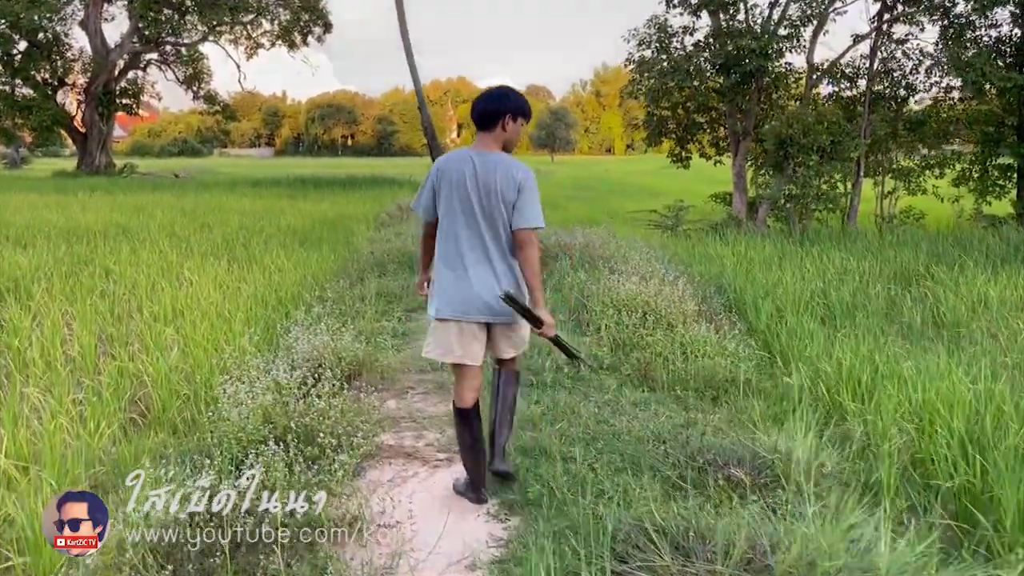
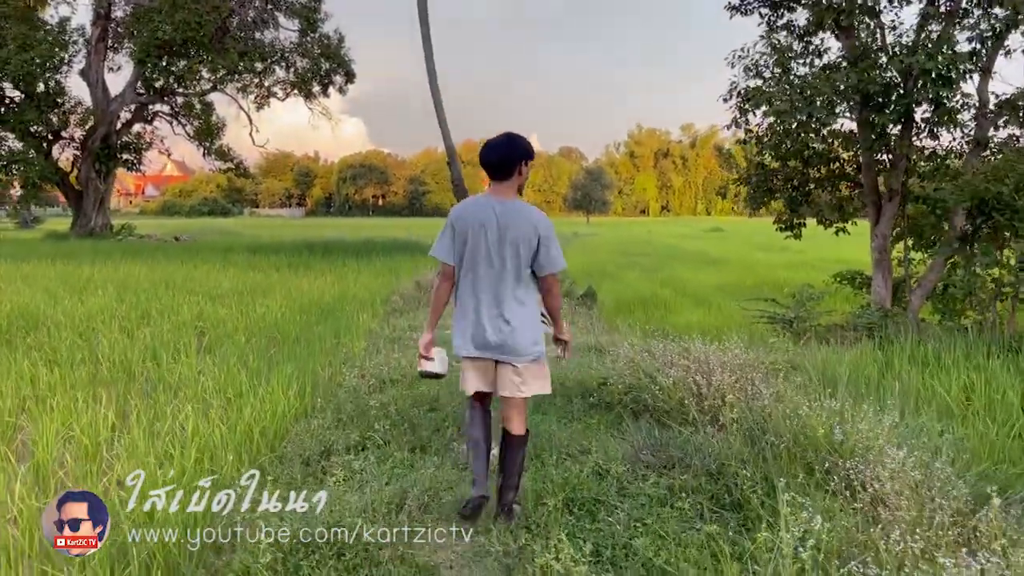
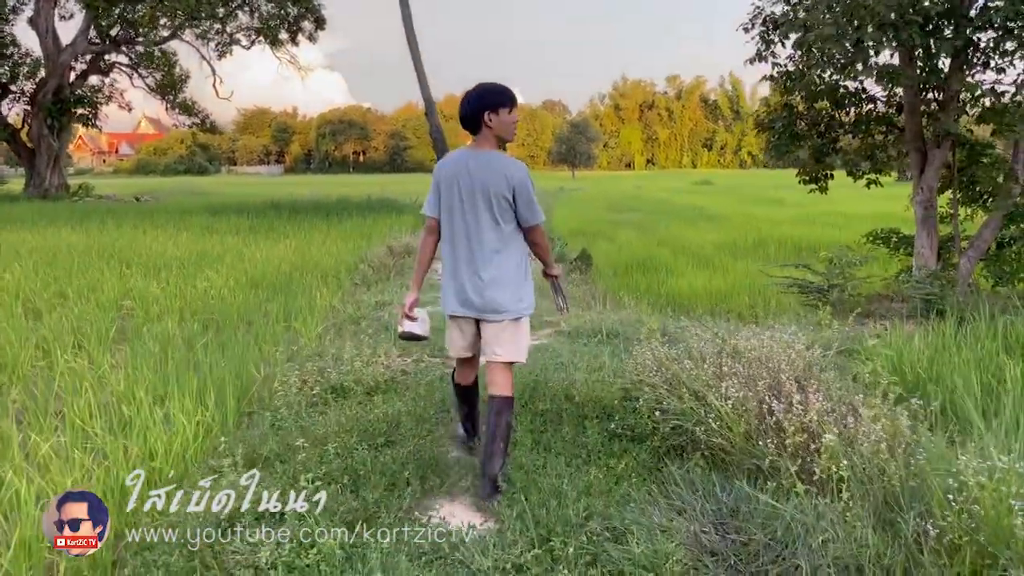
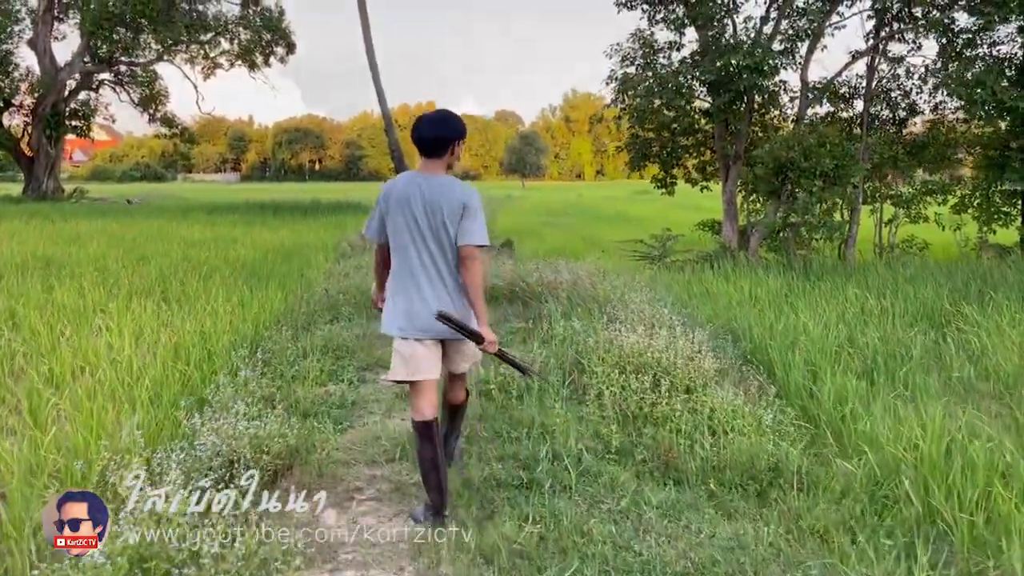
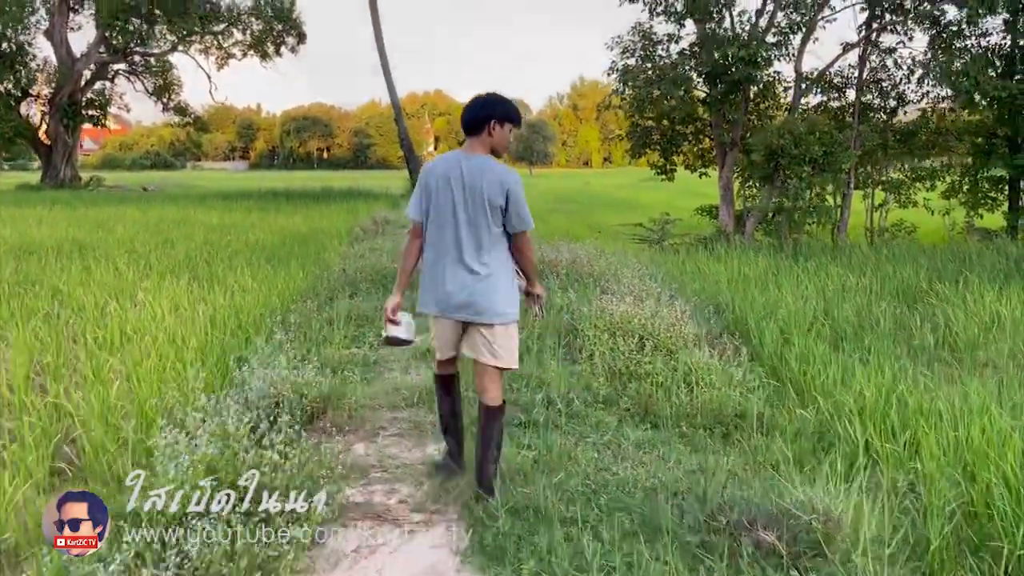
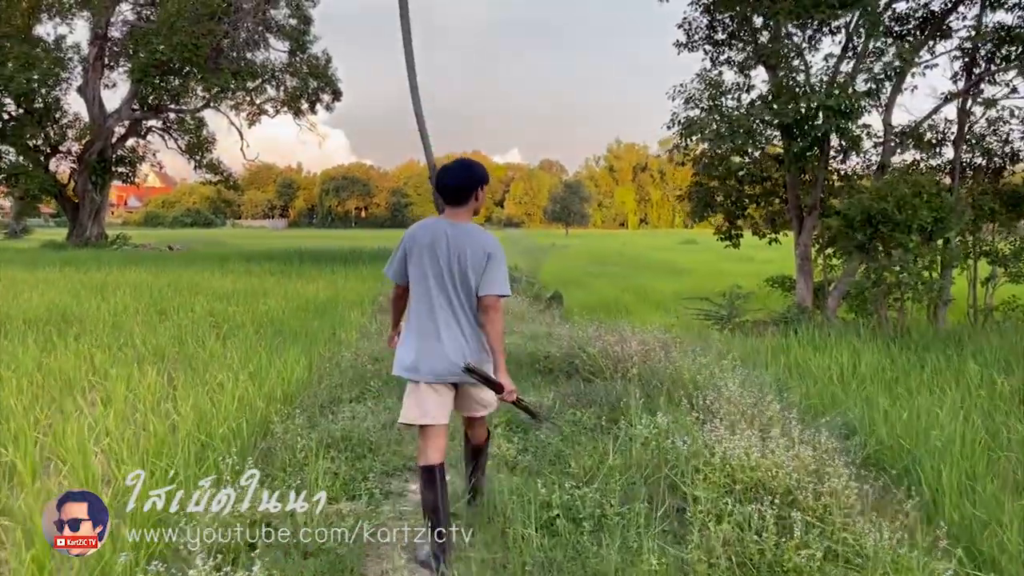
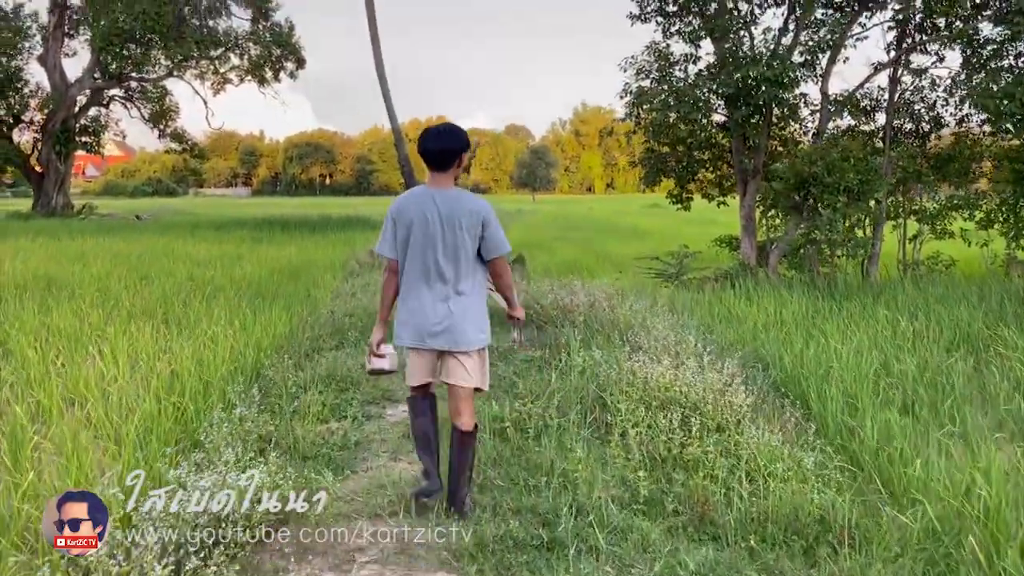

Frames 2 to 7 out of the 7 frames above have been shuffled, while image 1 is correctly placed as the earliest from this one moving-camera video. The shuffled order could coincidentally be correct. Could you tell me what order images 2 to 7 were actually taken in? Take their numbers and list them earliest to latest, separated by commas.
5, 4, 7, 6, 2, 3
